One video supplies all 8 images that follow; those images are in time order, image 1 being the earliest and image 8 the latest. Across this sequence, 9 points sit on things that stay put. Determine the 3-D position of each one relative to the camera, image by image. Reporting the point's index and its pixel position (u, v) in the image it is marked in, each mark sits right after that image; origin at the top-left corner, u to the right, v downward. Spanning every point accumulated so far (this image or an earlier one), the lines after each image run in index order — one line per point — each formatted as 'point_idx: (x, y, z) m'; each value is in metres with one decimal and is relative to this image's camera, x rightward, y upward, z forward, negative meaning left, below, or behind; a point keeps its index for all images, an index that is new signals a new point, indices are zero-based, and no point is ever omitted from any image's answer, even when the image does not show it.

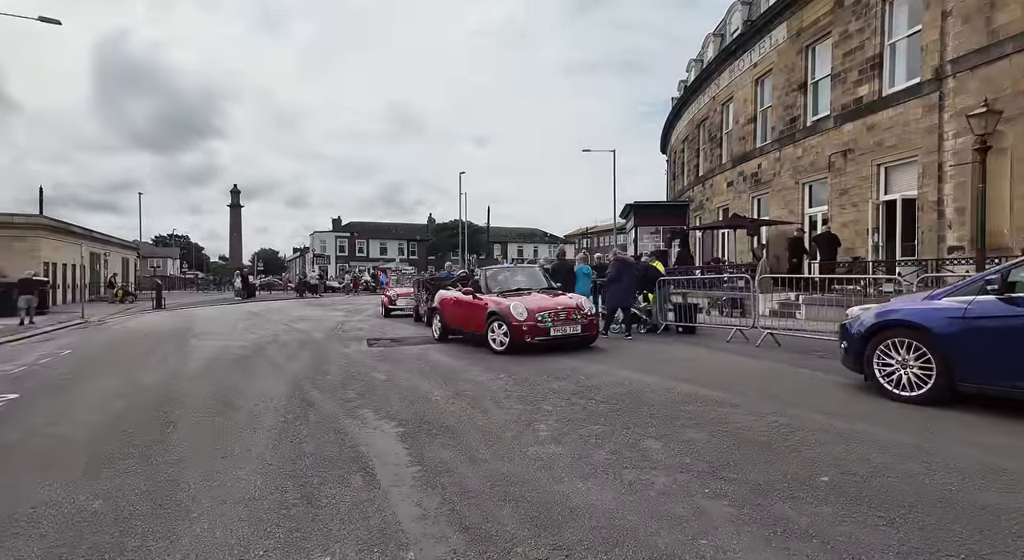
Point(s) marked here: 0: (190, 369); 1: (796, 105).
0: (-4.6, -1.3, +8.4) m
1: (+9.9, +6.1, +20.0) m
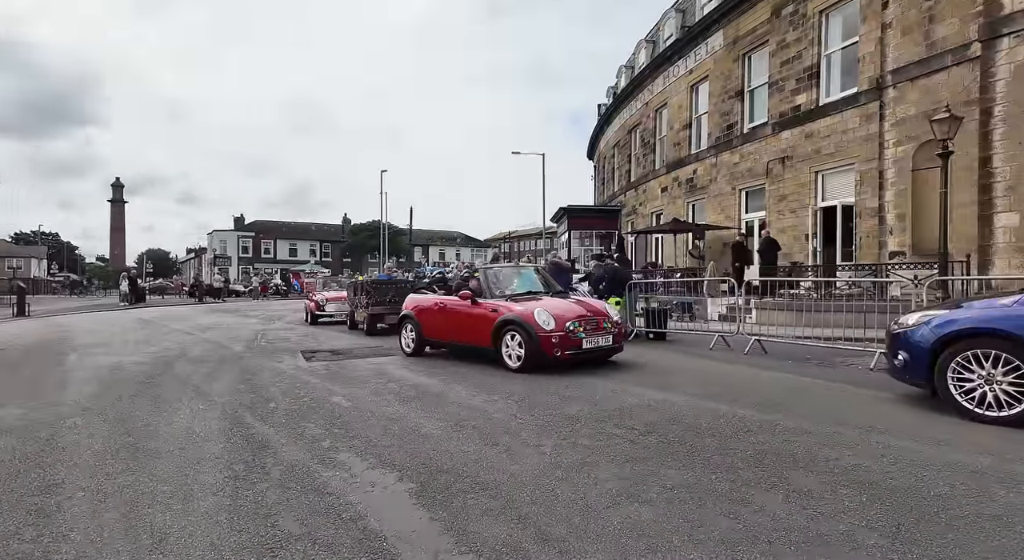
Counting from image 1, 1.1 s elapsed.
0: (-4.9, -1.3, +6.5) m
1: (+7.8, +5.9, +20.2) m
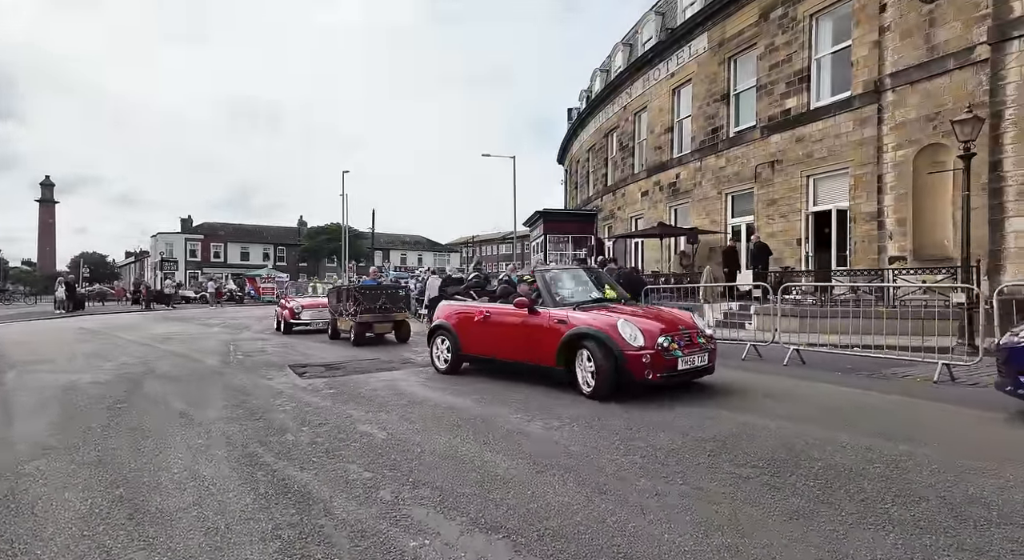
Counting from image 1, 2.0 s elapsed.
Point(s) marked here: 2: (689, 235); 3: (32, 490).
0: (-4.4, -1.4, +5.4) m
1: (+7.2, +5.7, +20.1) m
2: (+6.1, +1.5, +19.3) m
3: (-3.0, -1.3, +3.6) m
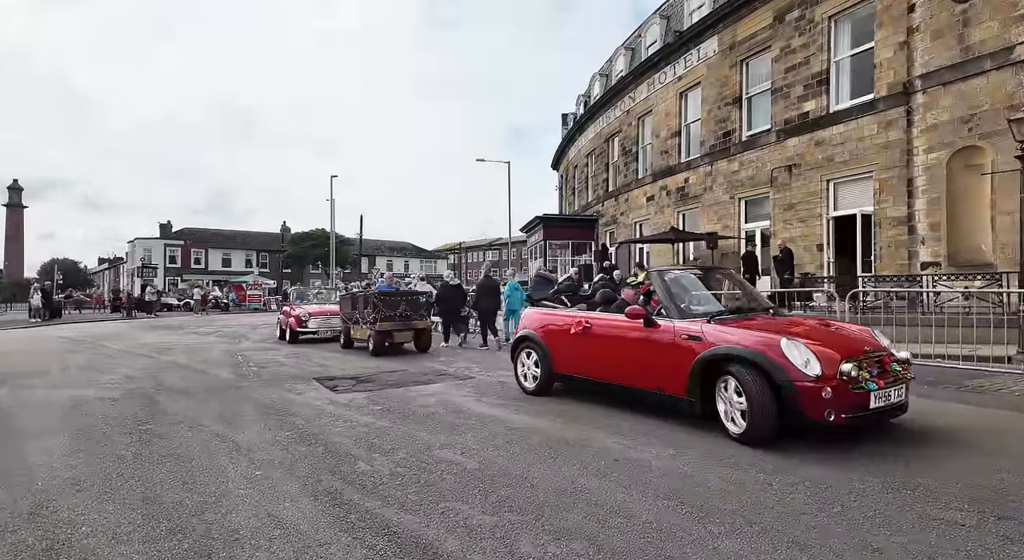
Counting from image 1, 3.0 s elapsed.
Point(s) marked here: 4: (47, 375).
0: (-3.7, -1.4, +4.6) m
1: (+7.5, +5.5, +19.7) m
2: (+6.4, +1.3, +18.9) m
3: (-2.2, -1.3, +2.9) m
4: (-8.1, -1.7, +10.1) m
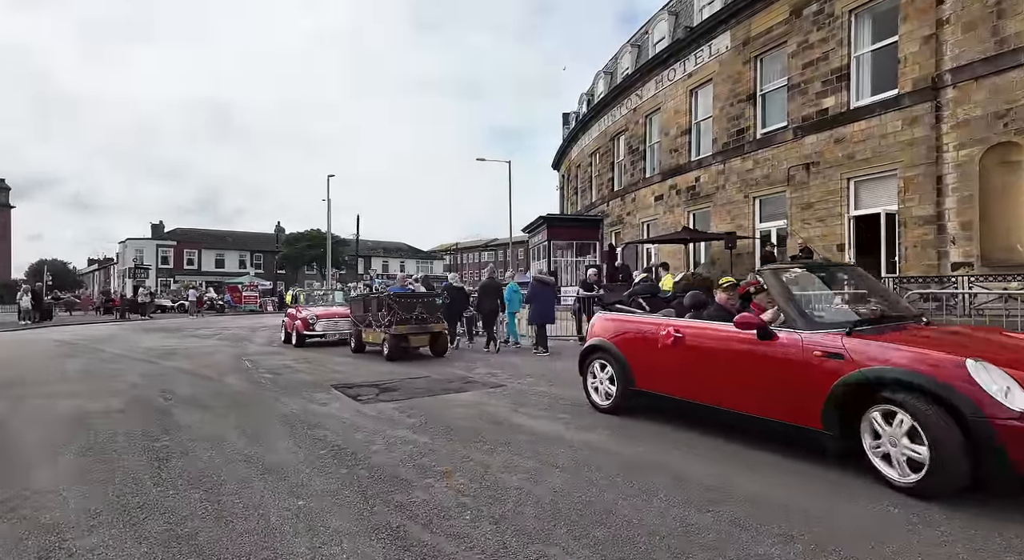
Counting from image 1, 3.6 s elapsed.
0: (-3.2, -1.4, +4.1) m
1: (+7.8, +5.5, +19.3) m
2: (+6.7, +1.3, +18.5) m
3: (-1.7, -1.3, +2.4) m
4: (-7.7, -1.7, +9.5) m
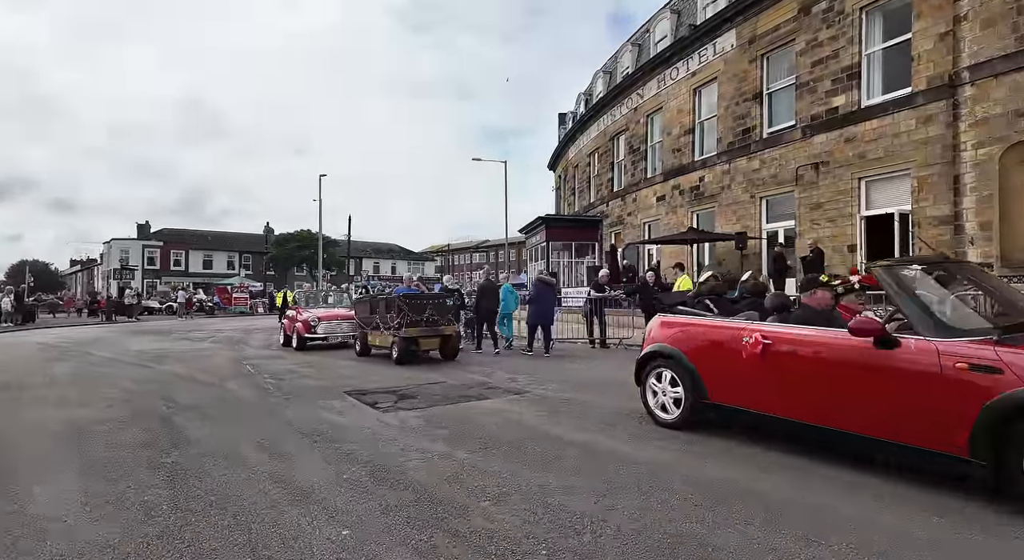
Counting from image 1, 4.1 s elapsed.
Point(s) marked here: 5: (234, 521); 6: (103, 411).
0: (-2.8, -1.4, +3.6) m
1: (+7.9, +5.4, +19.1) m
2: (+6.8, +1.2, +18.2) m
3: (-1.3, -1.3, +1.9) m
4: (-7.4, -1.7, +8.9) m
5: (-1.5, -1.4, +3.2) m
6: (-4.9, -1.6, +6.9) m
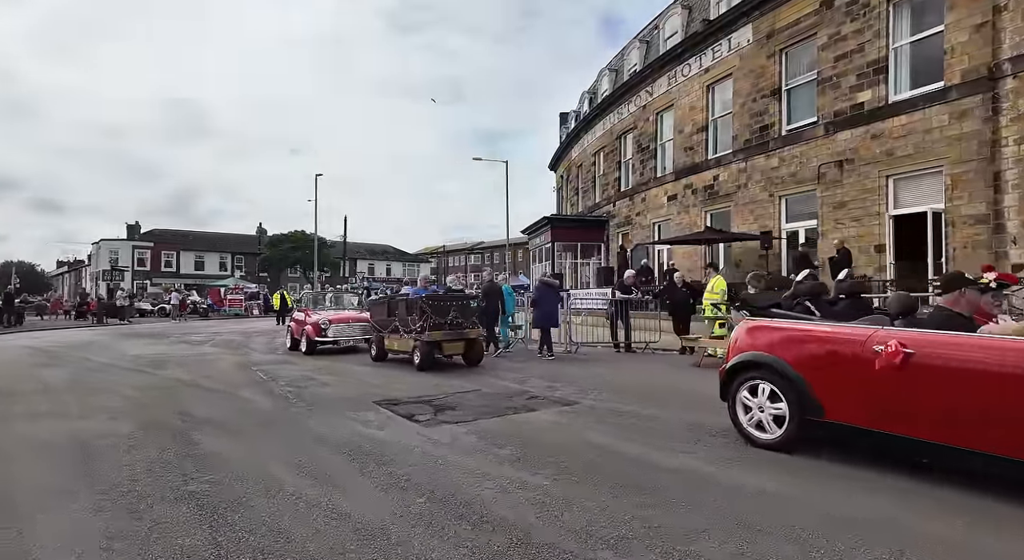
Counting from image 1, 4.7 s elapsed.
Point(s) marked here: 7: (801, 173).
0: (-2.2, -1.4, +3.0) m
1: (+8.2, +5.4, +18.6) m
2: (+7.2, +1.2, +17.7) m
3: (-0.7, -1.3, +1.3) m
4: (-6.9, -1.7, +8.2) m
5: (-1.0, -1.3, +2.6) m
6: (-4.4, -1.6, +6.2) m
7: (+8.7, +3.2, +17.3) m
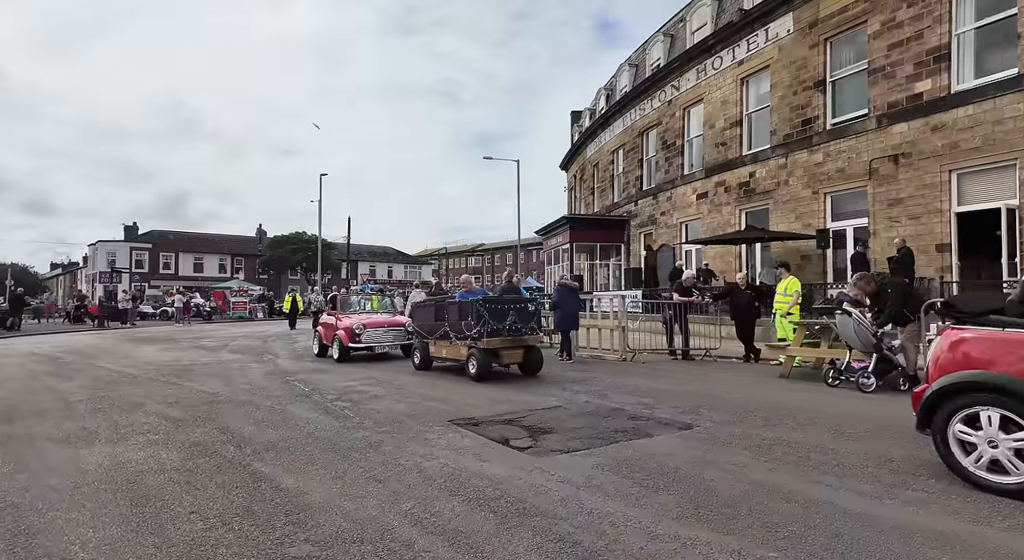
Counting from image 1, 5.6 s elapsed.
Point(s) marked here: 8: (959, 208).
0: (-1.2, -1.4, +2.0) m
1: (+9.2, +5.4, +17.7) m
2: (+8.2, +1.2, +16.8) m
3: (+0.4, -1.3, +0.3) m
4: (-5.9, -1.7, +7.2) m
5: (+0.1, -1.3, +1.6) m
6: (-3.3, -1.6, +5.3) m
7: (+9.6, +3.2, +16.5) m
8: (+10.9, +1.8, +14.1) m
